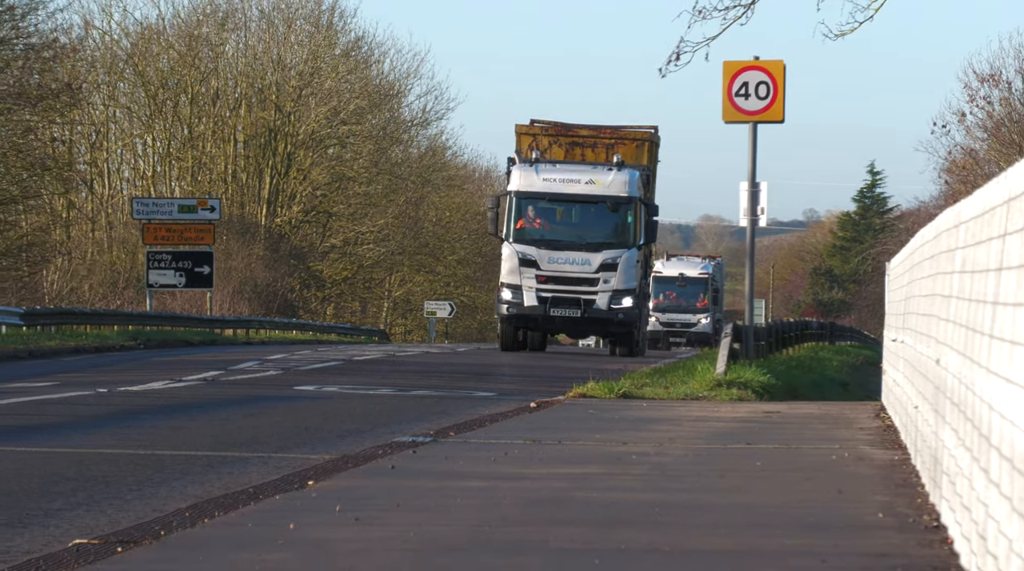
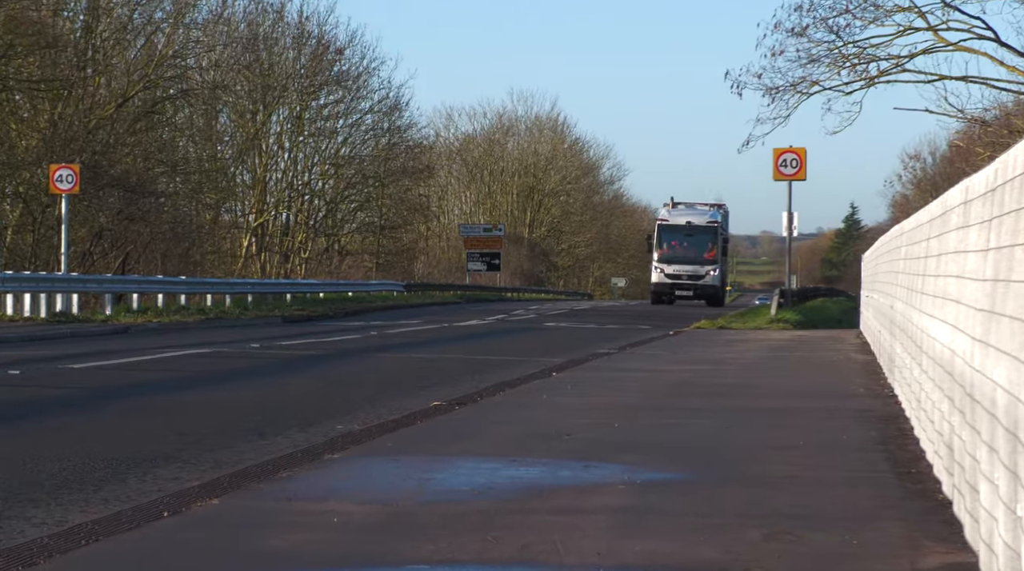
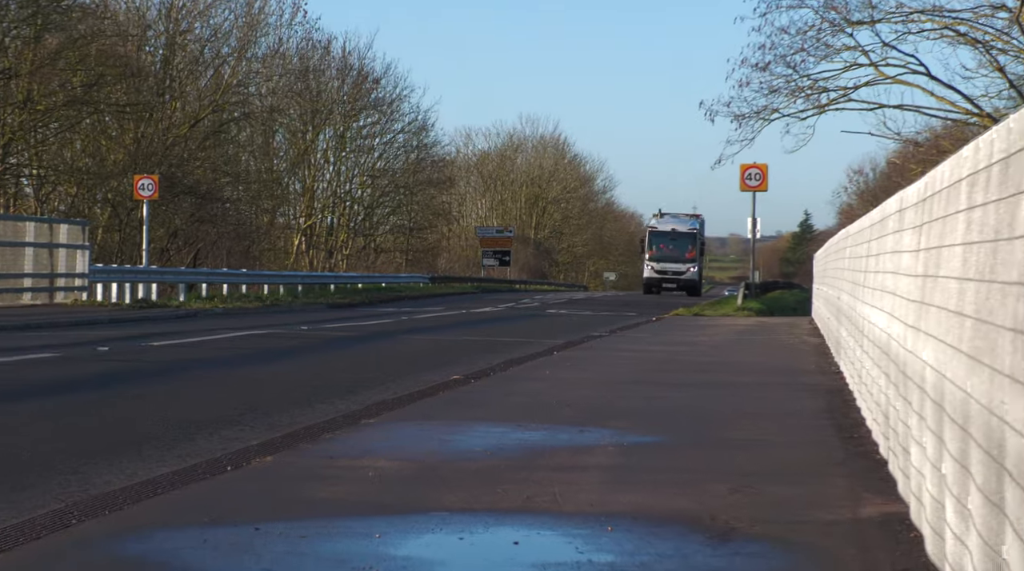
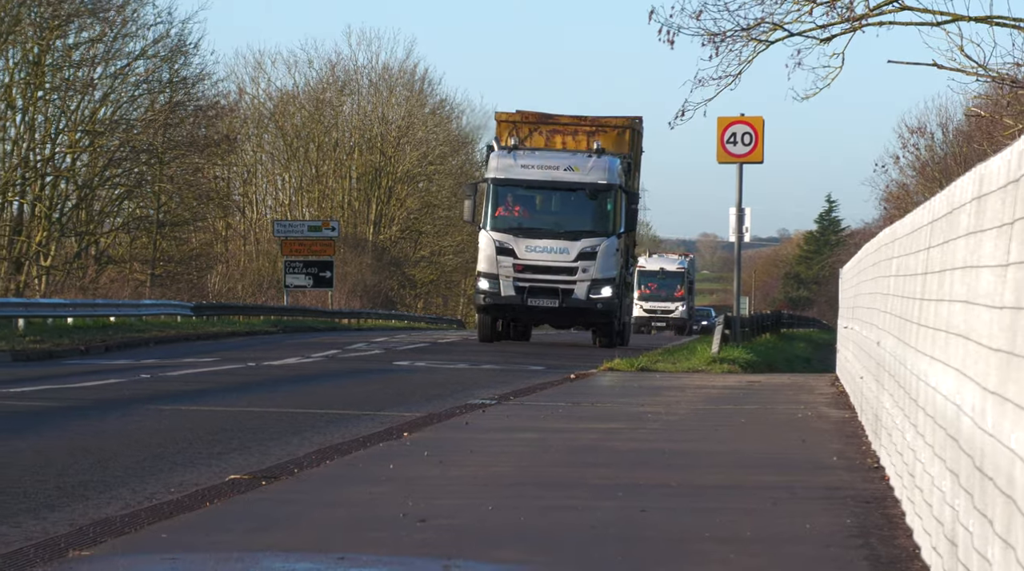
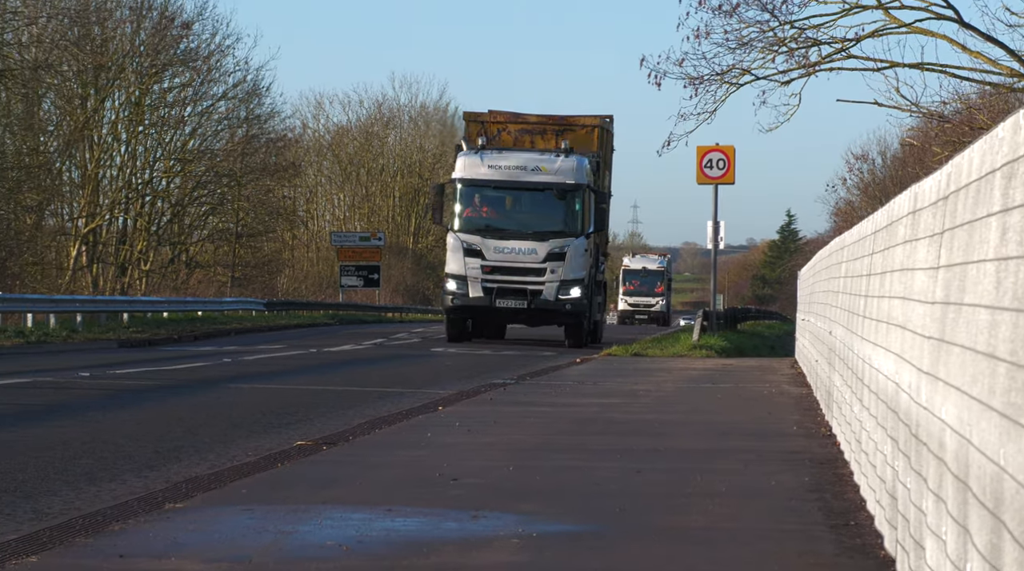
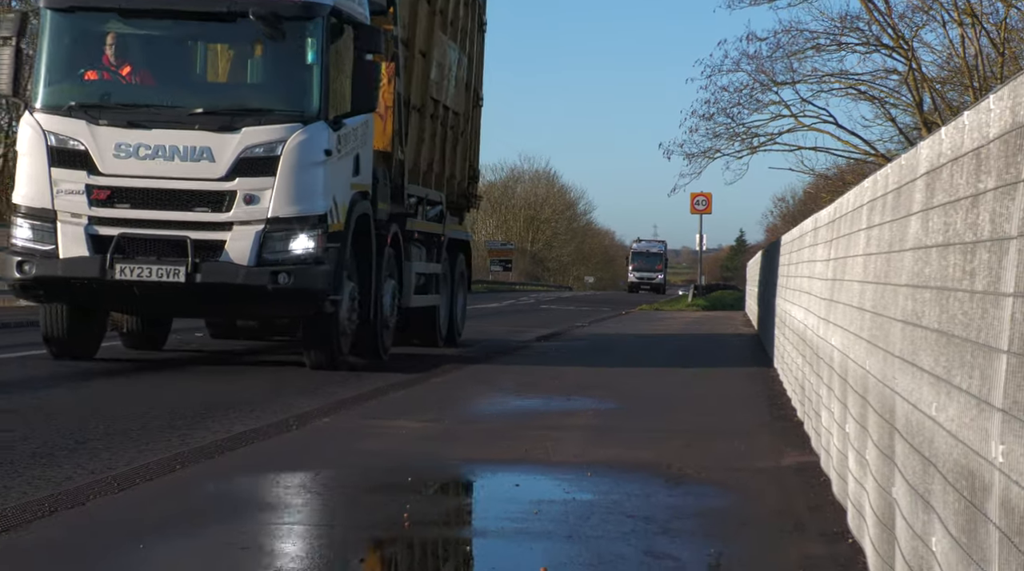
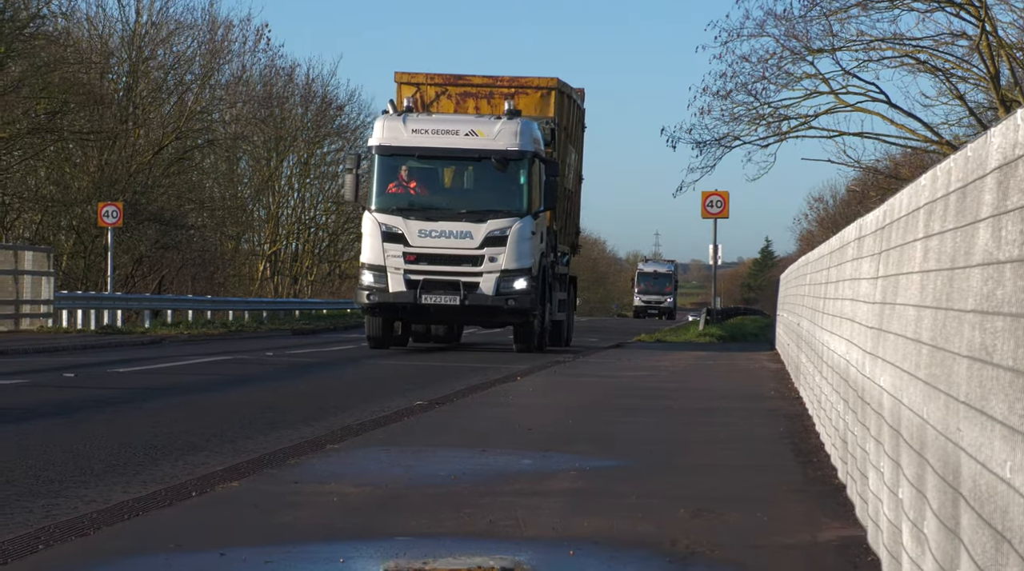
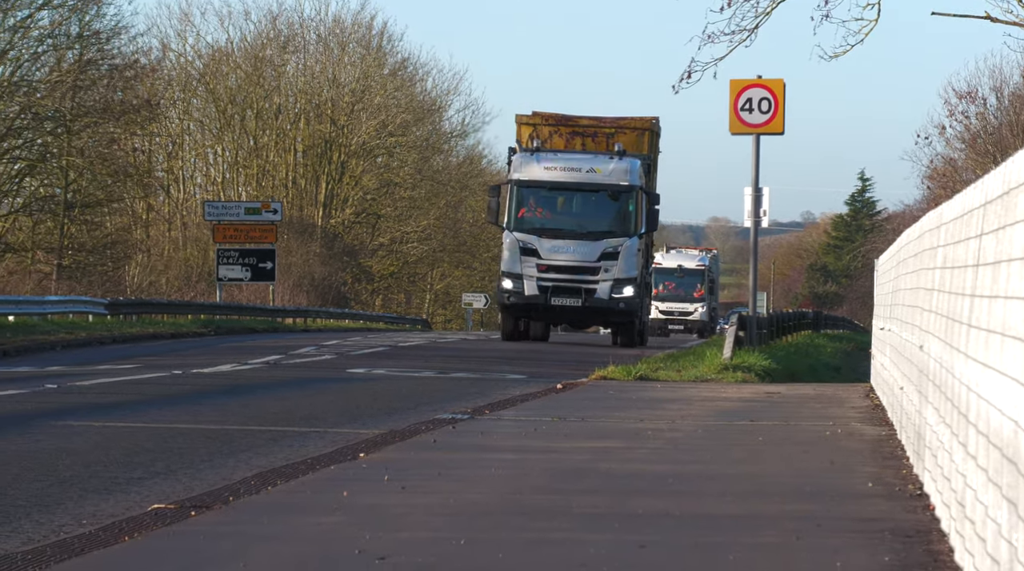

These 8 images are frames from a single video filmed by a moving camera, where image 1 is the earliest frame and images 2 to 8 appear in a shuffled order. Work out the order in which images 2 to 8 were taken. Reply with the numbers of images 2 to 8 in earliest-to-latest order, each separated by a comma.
8, 4, 5, 7, 6, 3, 2
